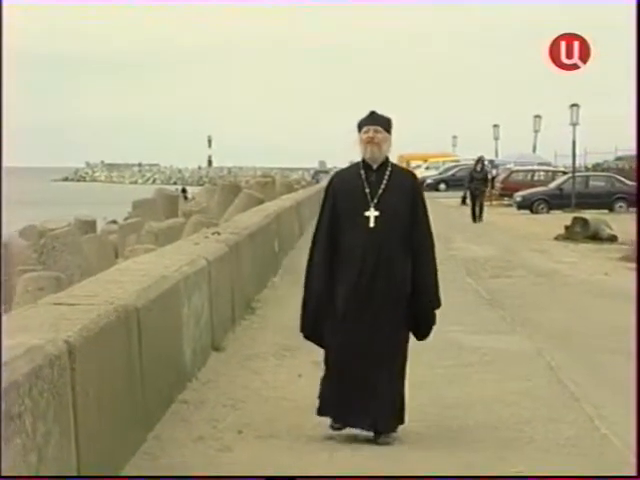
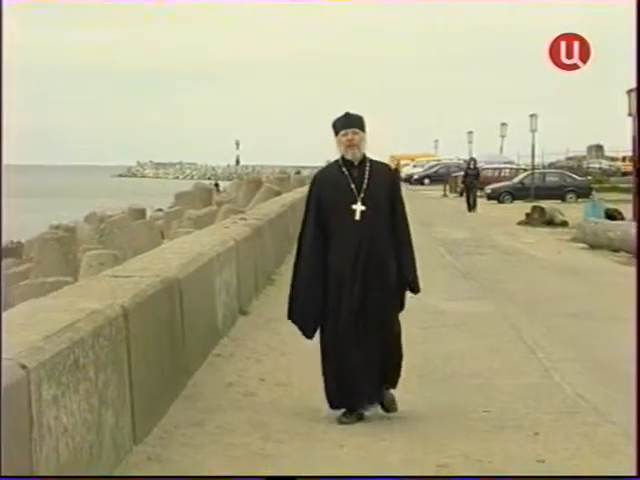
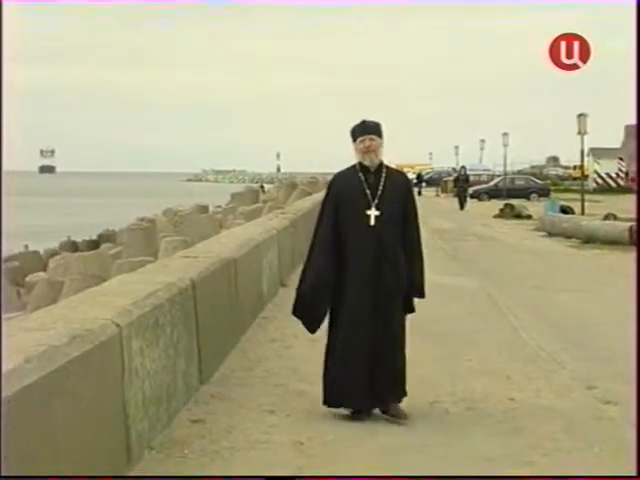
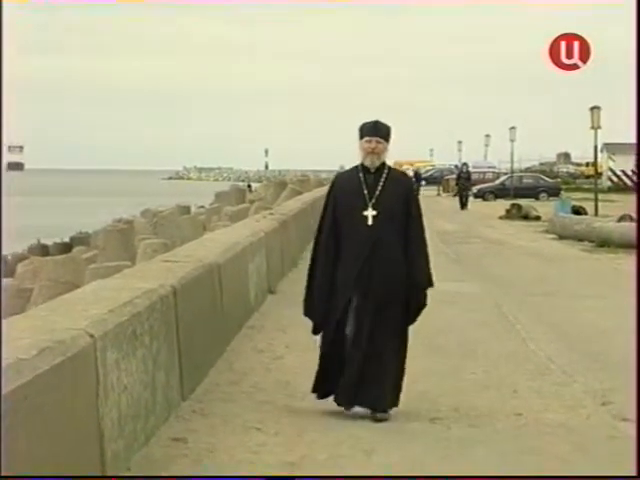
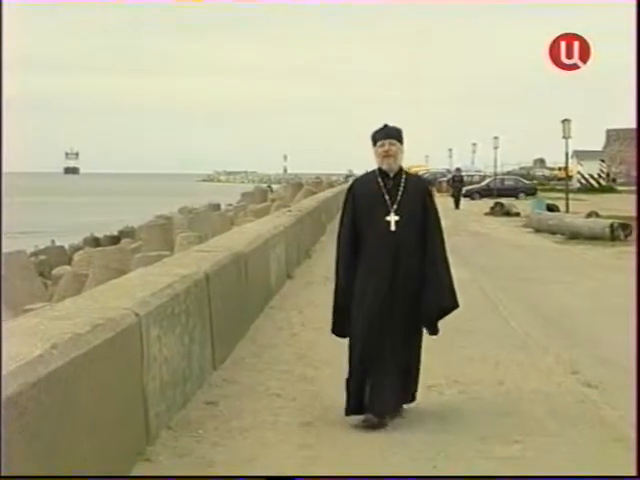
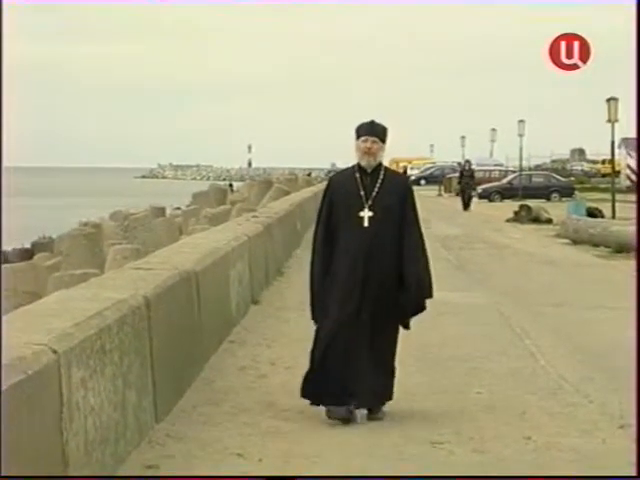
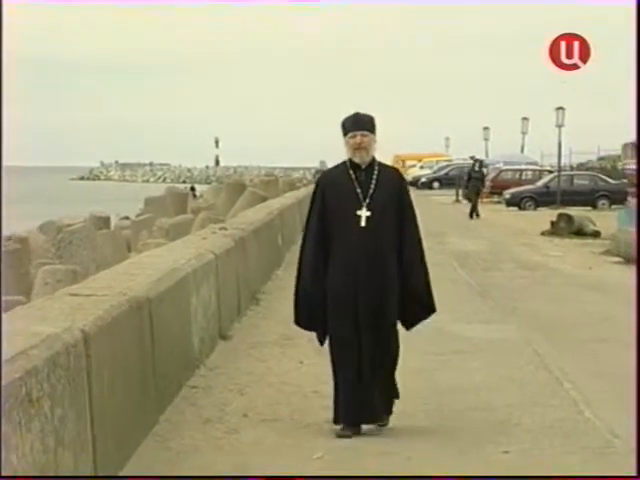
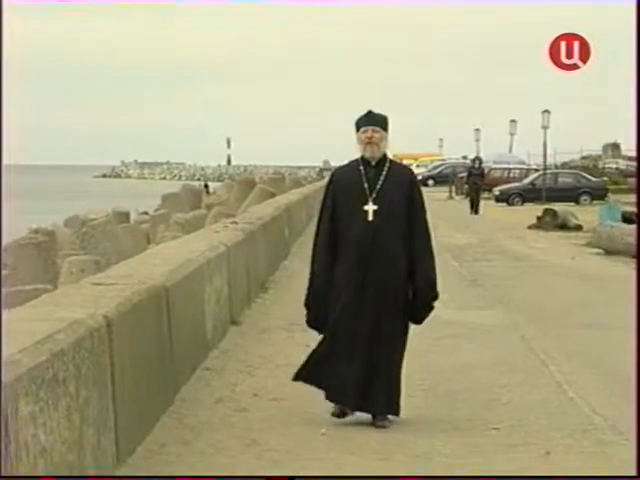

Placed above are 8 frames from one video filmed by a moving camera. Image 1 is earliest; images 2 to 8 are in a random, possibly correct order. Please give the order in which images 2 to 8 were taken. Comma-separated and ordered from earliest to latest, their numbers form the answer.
7, 8, 2, 6, 4, 3, 5
